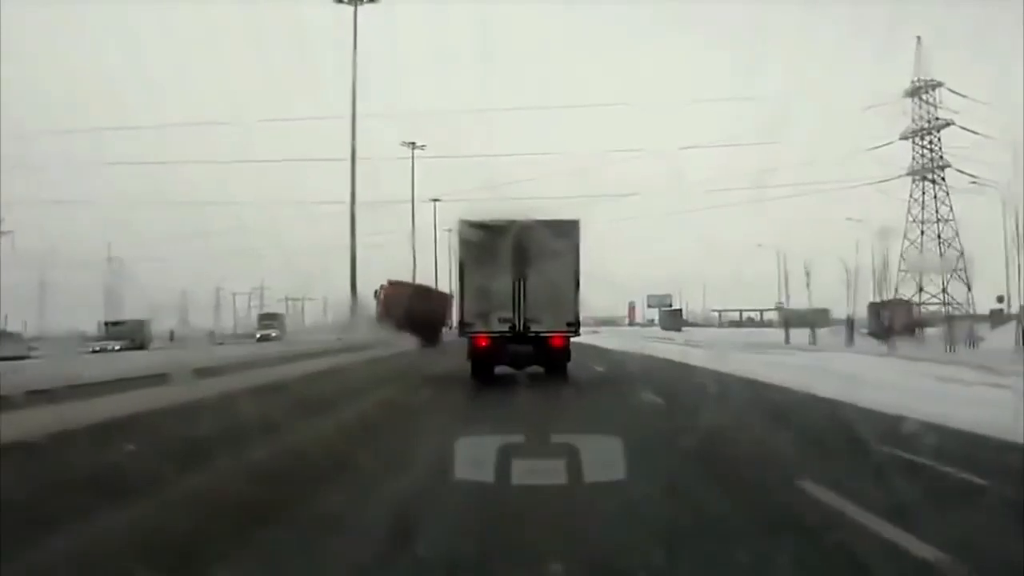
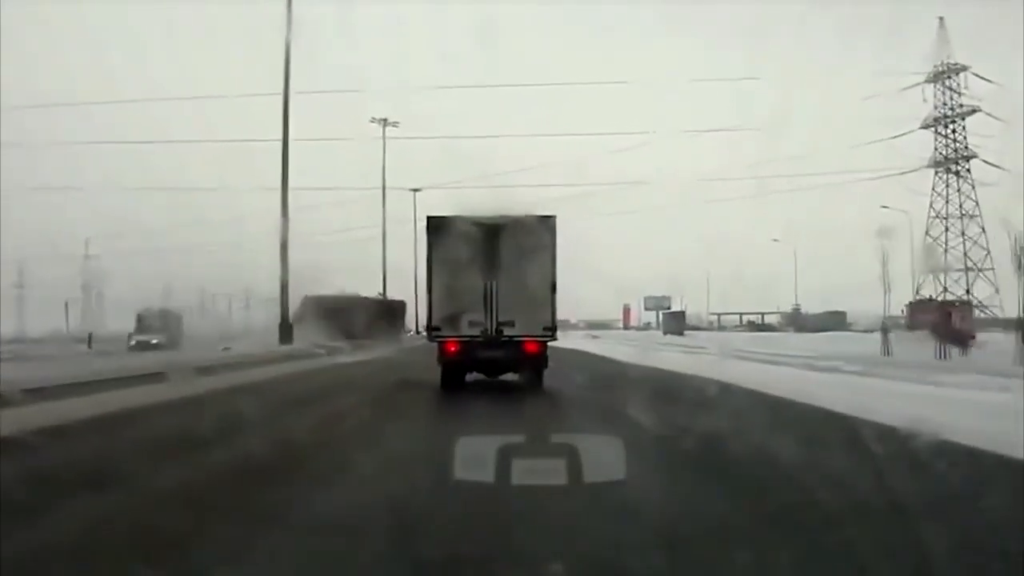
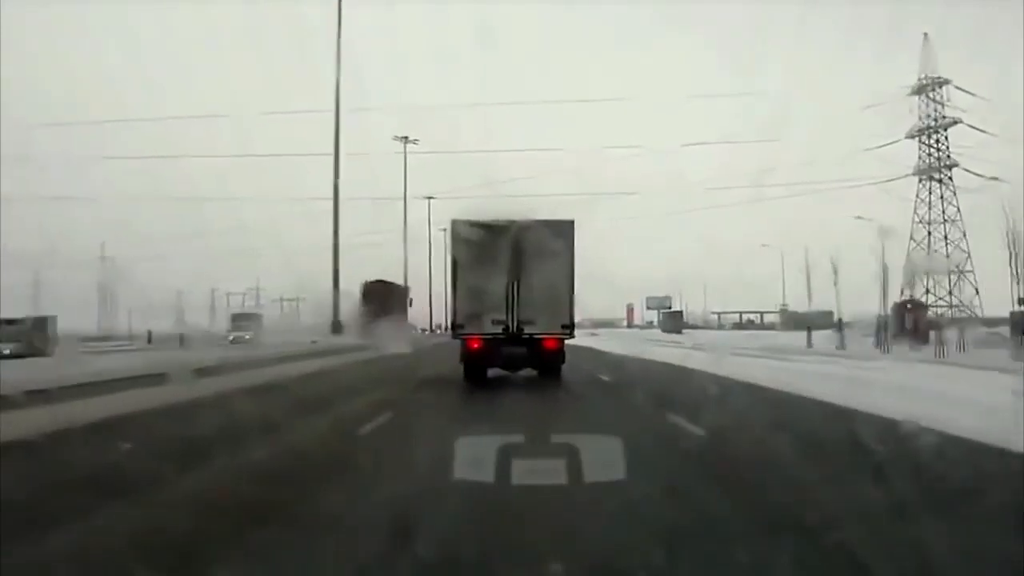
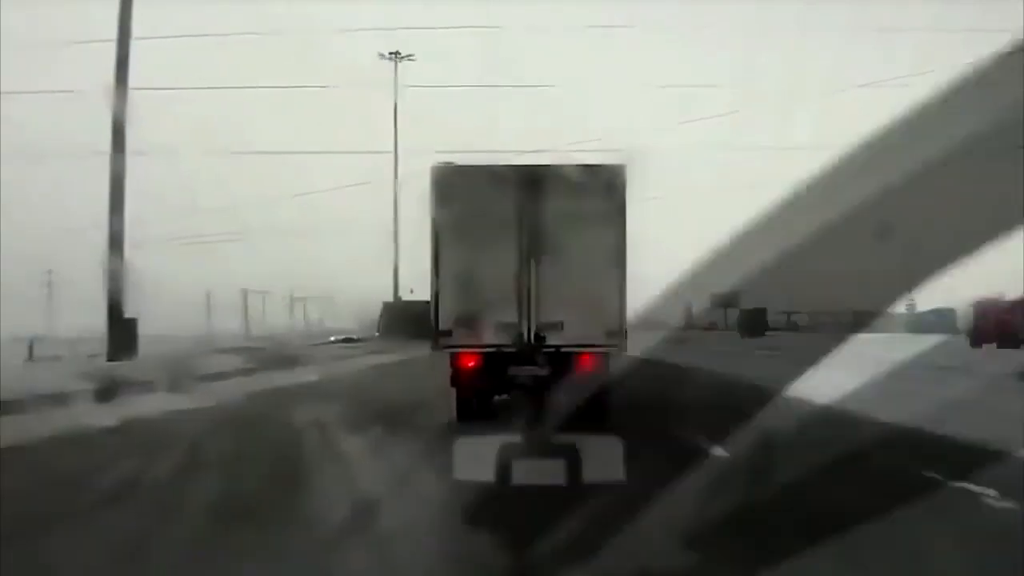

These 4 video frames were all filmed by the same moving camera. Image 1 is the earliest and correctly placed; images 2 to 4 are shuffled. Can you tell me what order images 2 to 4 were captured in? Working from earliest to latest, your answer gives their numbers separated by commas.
3, 2, 4
